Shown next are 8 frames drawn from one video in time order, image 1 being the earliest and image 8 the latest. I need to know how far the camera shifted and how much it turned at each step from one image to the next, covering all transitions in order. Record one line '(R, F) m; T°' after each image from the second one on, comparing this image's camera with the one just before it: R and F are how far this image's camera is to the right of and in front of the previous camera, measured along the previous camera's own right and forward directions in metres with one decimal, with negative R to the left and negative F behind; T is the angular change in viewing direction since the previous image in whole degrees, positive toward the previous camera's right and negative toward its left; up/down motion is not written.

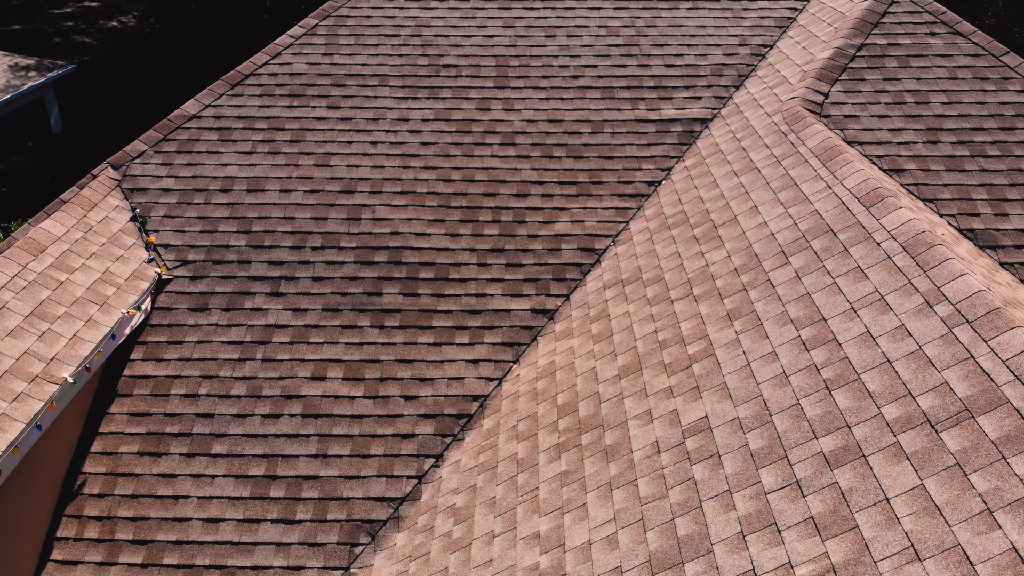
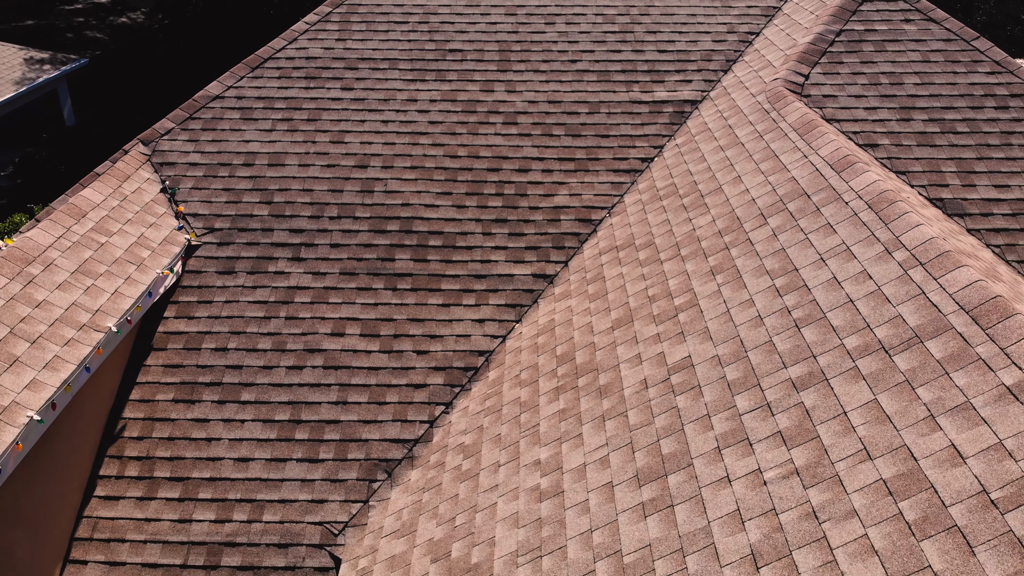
(0.0, -0.6) m; 0°
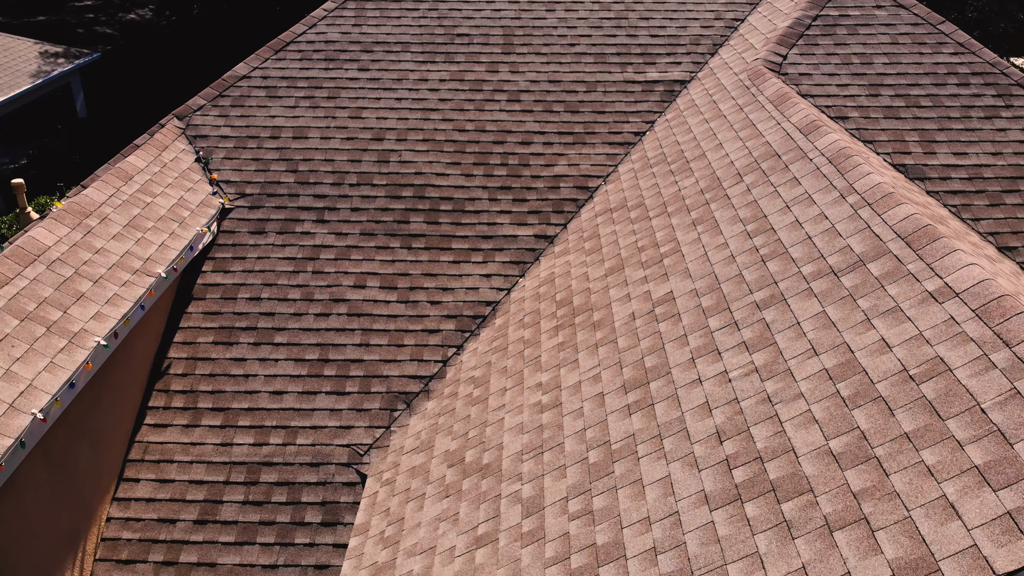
(0.0, -0.9) m; 0°
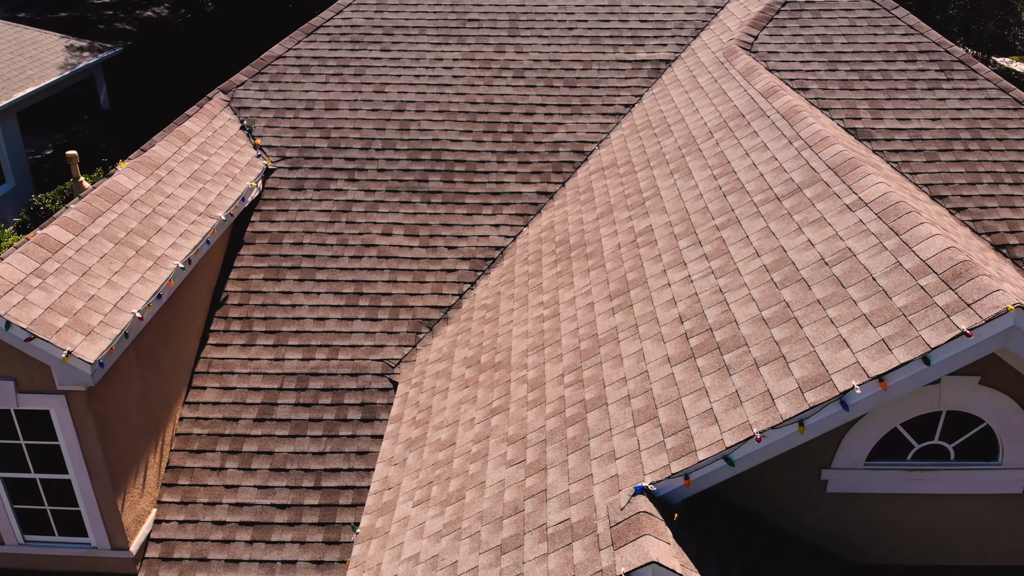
(0.0, -1.4) m; 0°
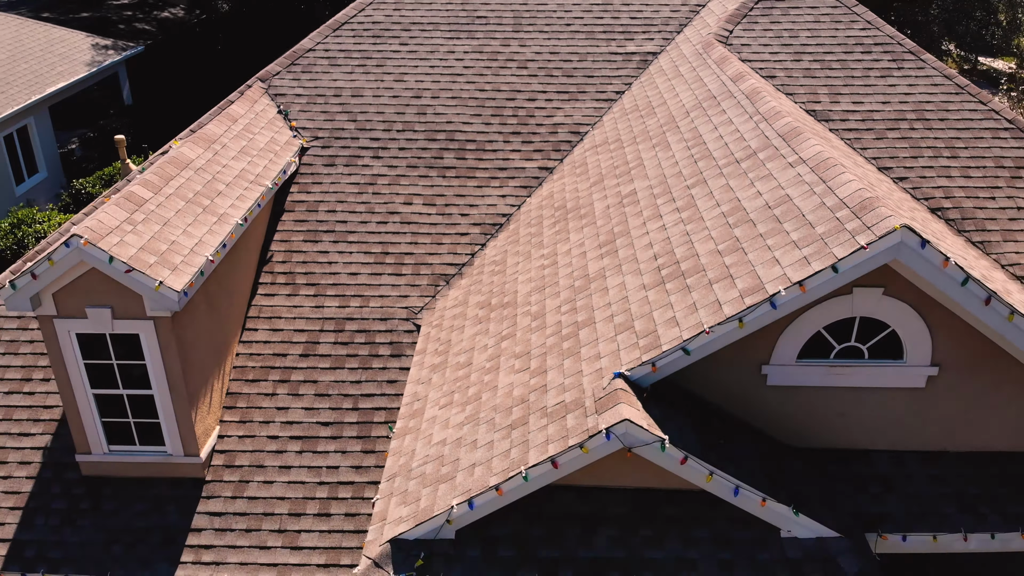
(0.0, -1.5) m; 0°
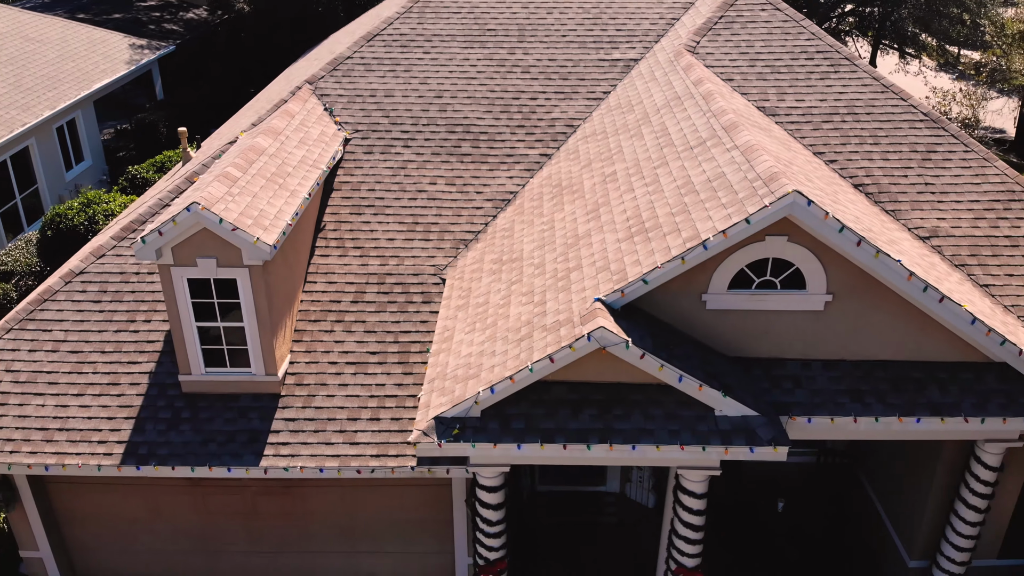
(-0.1, -2.7) m; 0°
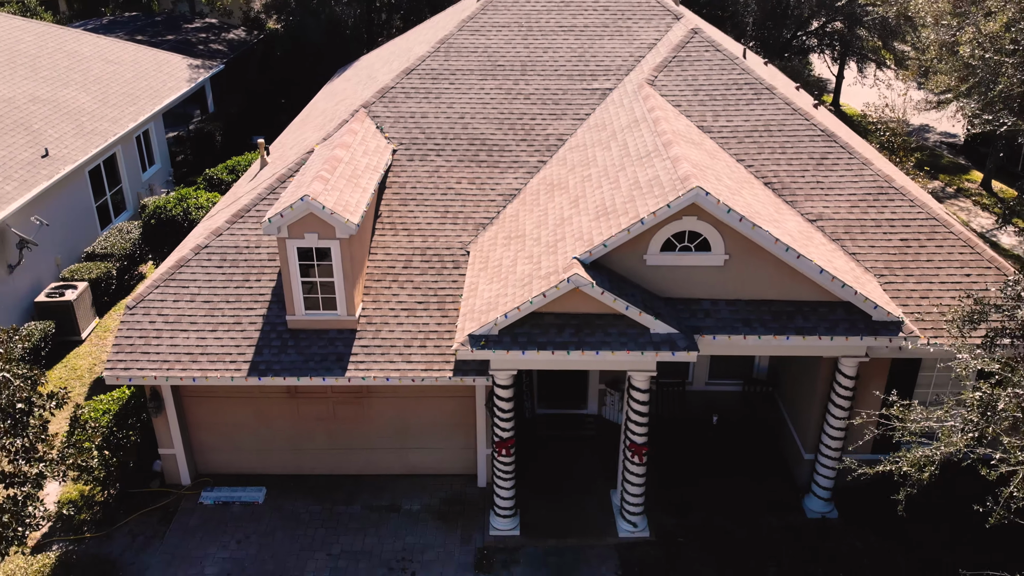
(-0.1, -5.2) m; 0°
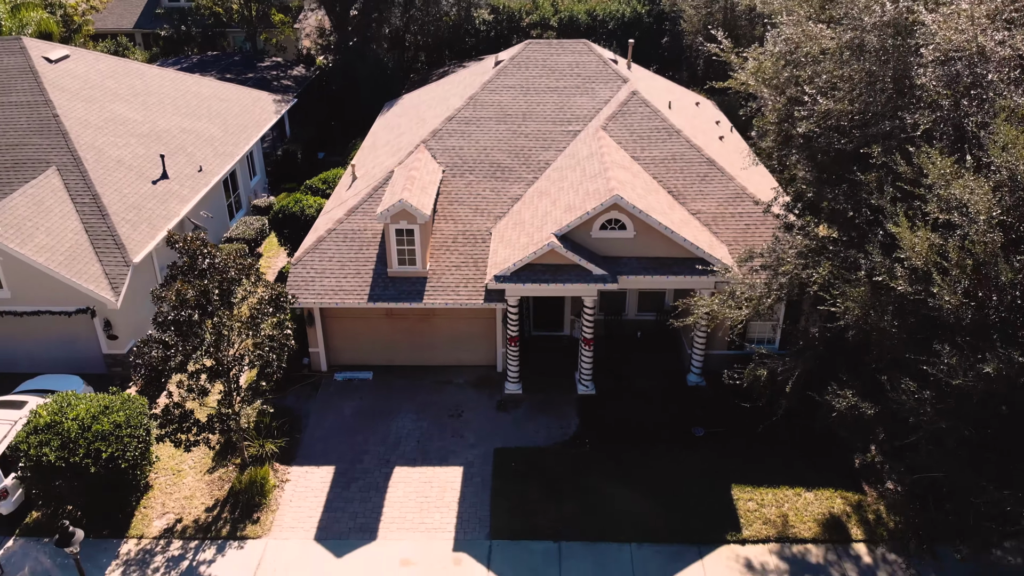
(-0.2, -12.6) m; 0°
